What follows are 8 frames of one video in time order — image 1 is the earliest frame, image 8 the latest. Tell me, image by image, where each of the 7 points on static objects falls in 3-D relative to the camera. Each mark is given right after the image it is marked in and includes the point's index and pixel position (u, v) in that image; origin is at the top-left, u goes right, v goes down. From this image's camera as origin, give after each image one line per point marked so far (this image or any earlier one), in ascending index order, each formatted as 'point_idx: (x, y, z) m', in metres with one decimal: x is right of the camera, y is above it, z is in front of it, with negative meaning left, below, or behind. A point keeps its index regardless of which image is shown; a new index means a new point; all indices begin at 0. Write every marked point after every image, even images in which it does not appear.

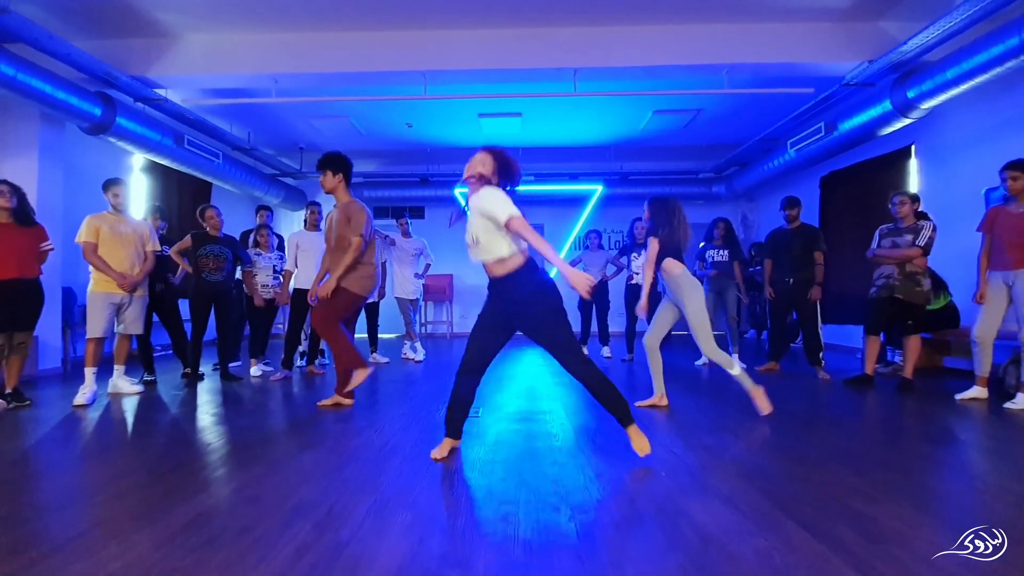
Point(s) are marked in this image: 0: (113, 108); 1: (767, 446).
0: (-3.6, +1.6, +4.4) m
1: (+1.3, -0.8, +2.6) m
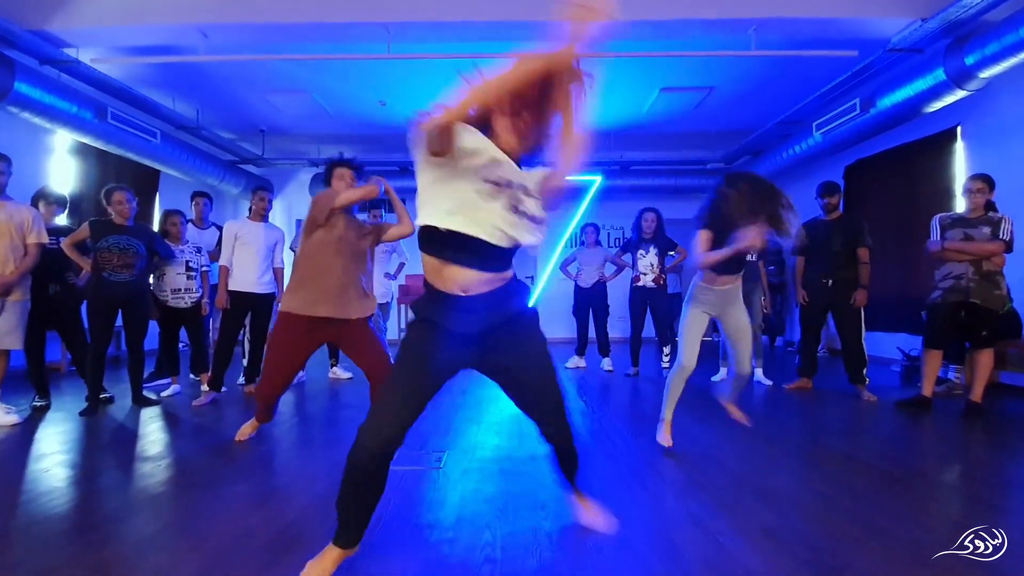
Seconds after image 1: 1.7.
0: (-3.7, +1.6, +3.6) m
1: (+1.2, -0.8, +1.9) m
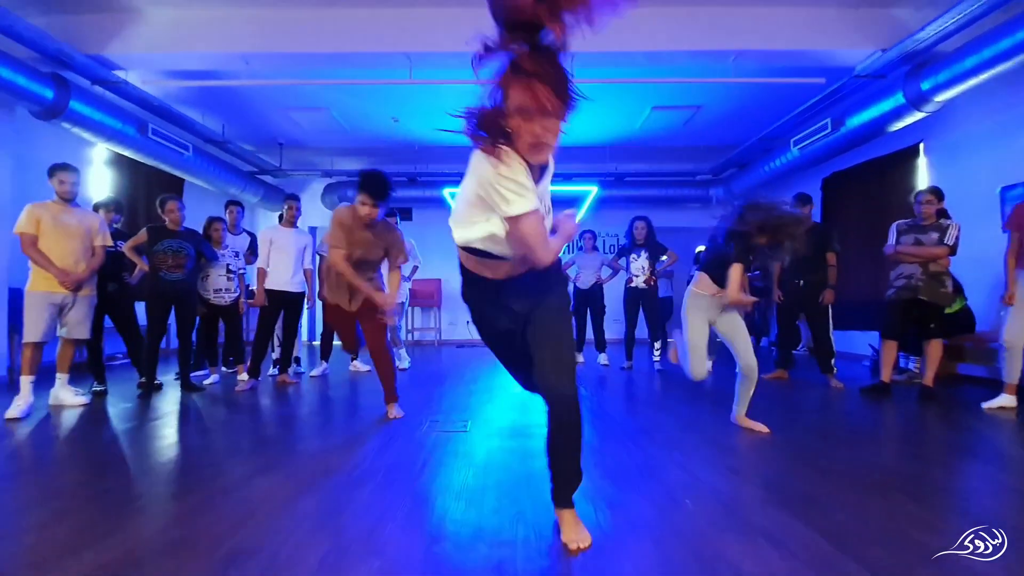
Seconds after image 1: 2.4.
0: (-3.7, +1.6, +4.0) m
1: (+1.3, -0.8, +2.3) m
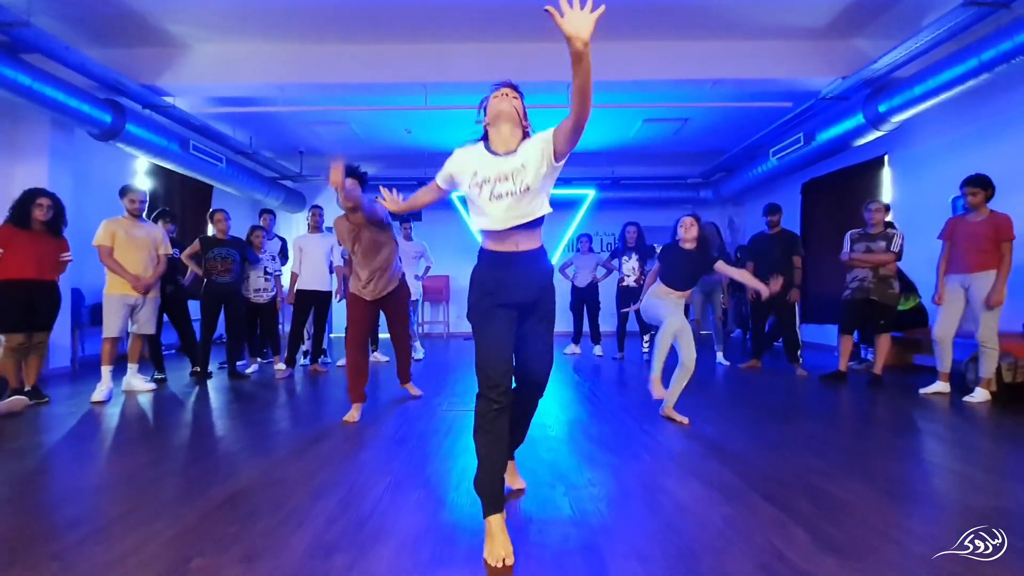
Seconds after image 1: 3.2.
0: (-3.6, +1.6, +4.5) m
1: (+1.3, -0.8, +2.8) m
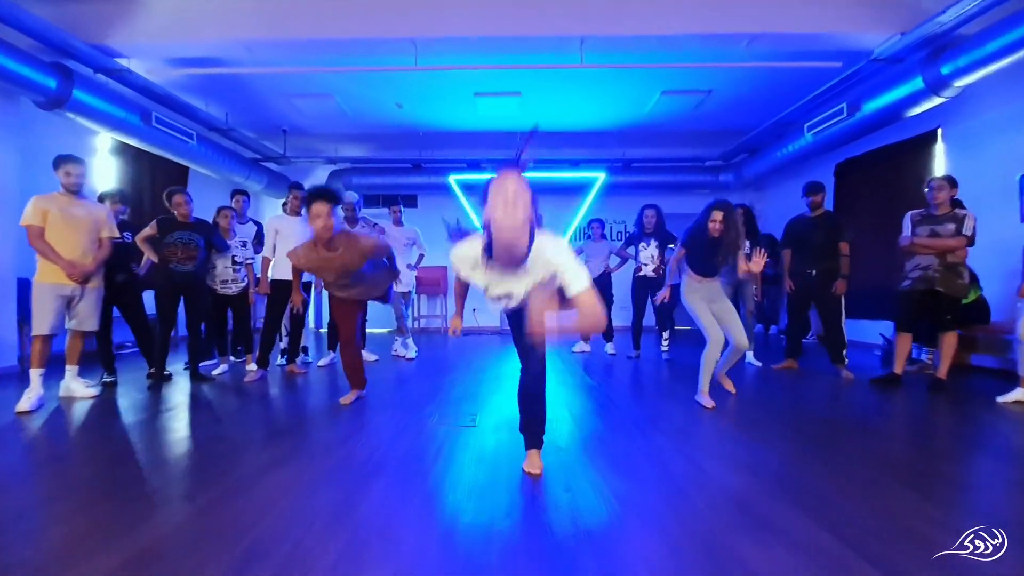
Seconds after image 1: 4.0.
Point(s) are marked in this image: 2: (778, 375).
0: (-3.6, +1.7, +4.0) m
1: (+1.3, -0.8, +2.2) m
2: (+2.2, -0.7, +4.0) m
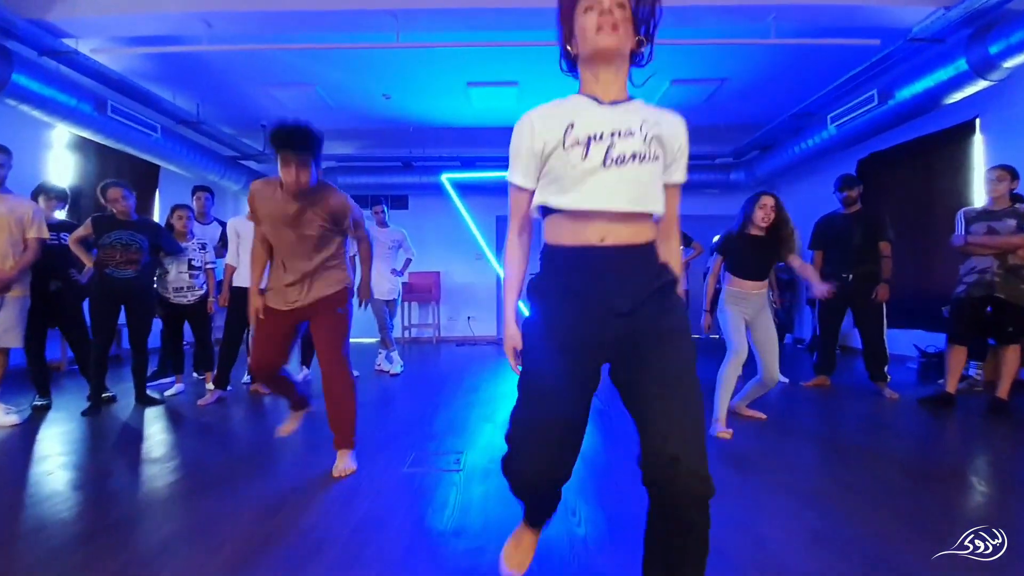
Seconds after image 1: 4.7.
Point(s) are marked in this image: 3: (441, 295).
0: (-3.6, +1.6, +3.5) m
1: (+1.3, -0.8, +1.8) m
2: (+2.2, -0.8, +3.5) m
3: (-1.1, -0.1, +7.2) m
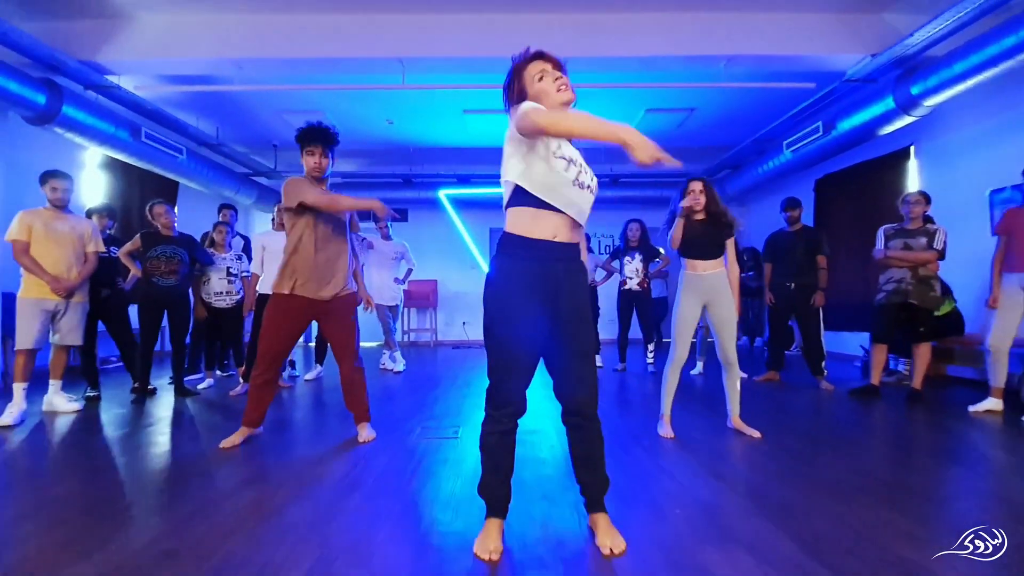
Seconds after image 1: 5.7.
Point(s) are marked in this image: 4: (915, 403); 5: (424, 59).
0: (-3.7, +1.6, +4.0) m
1: (+1.3, -0.8, +2.3) m
2: (+2.1, -0.8, +4.0) m
3: (-1.2, -0.2, +7.7) m
4: (+2.9, -0.8, +3.5) m
5: (-0.7, +1.8, +3.8) m
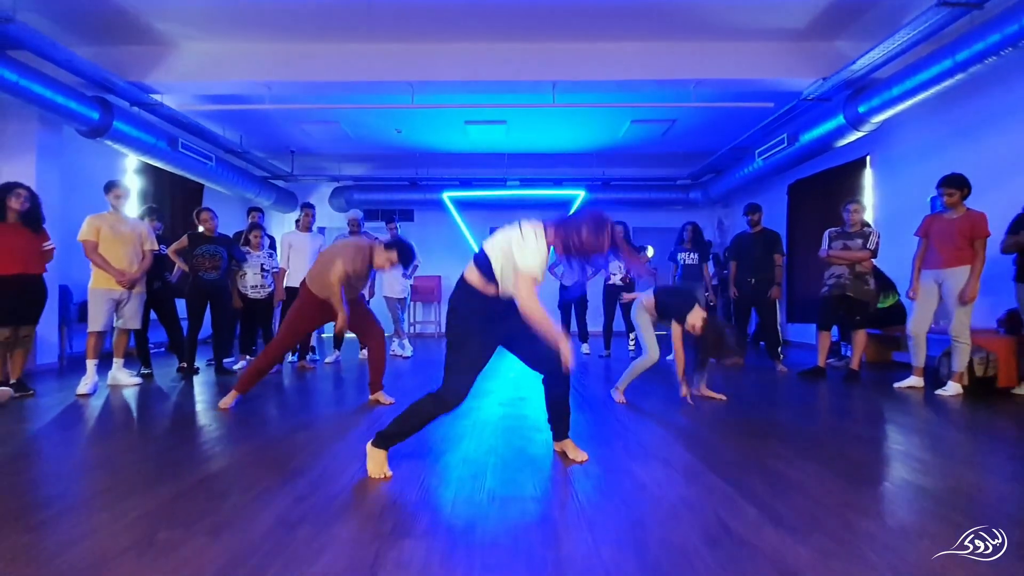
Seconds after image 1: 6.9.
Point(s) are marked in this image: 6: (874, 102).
0: (-3.8, +1.6, +4.6) m
1: (+1.2, -0.8, +2.8) m
2: (+2.0, -0.8, +4.6) m
3: (-1.2, -0.1, +8.2) m
4: (+2.8, -0.8, +4.0) m
5: (-0.7, +1.9, +4.4) m
6: (+3.2, +1.7, +4.4) m
